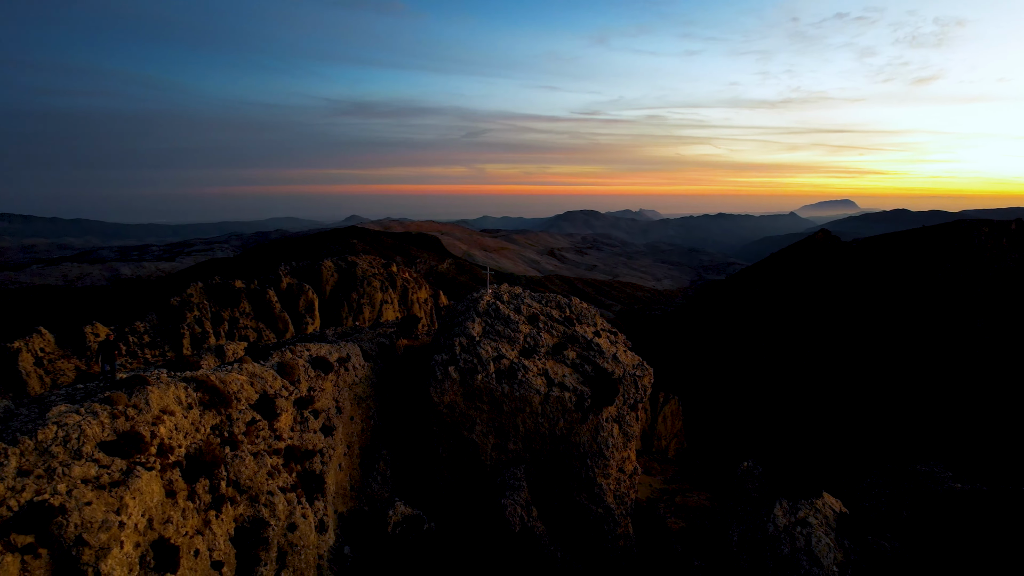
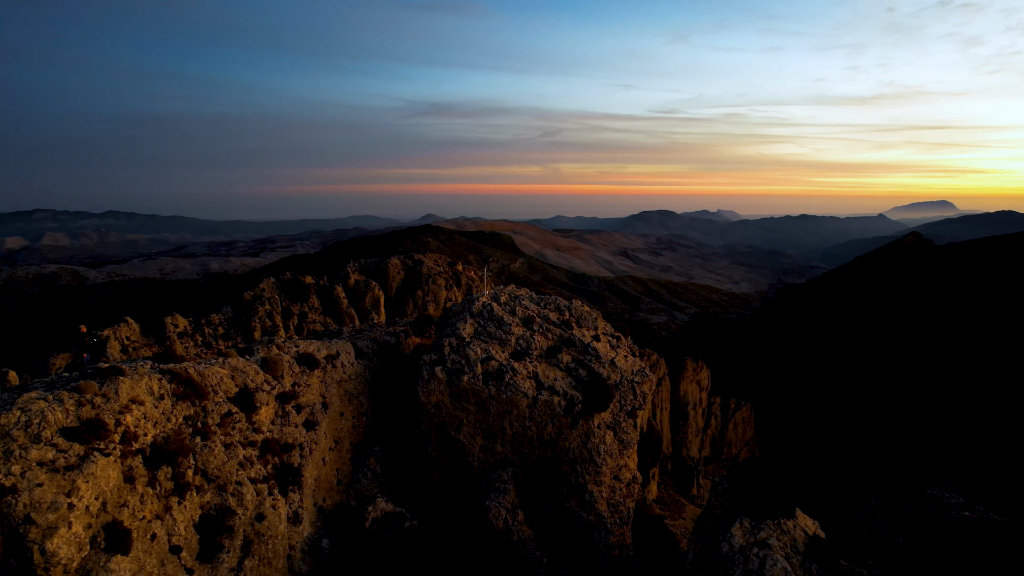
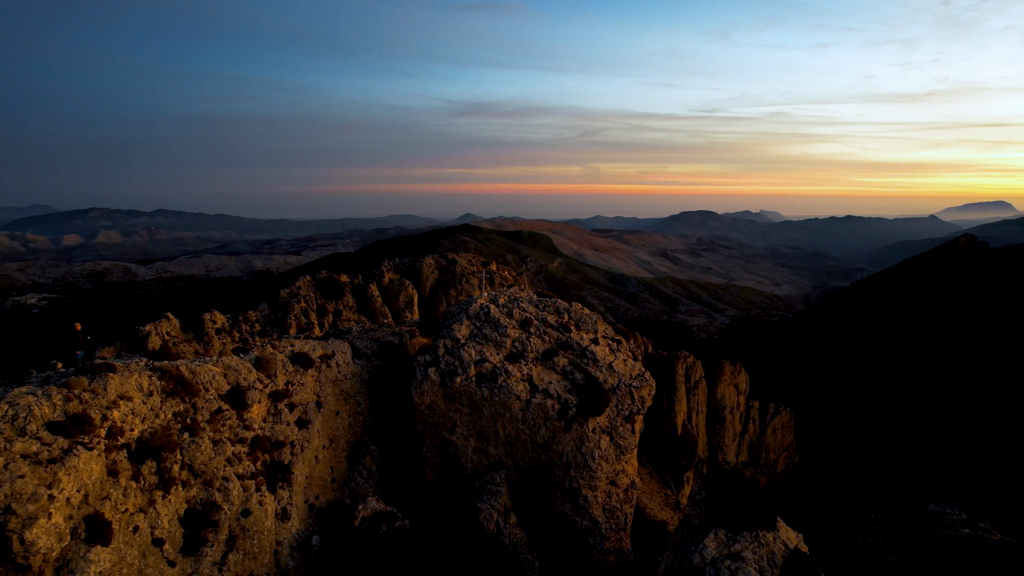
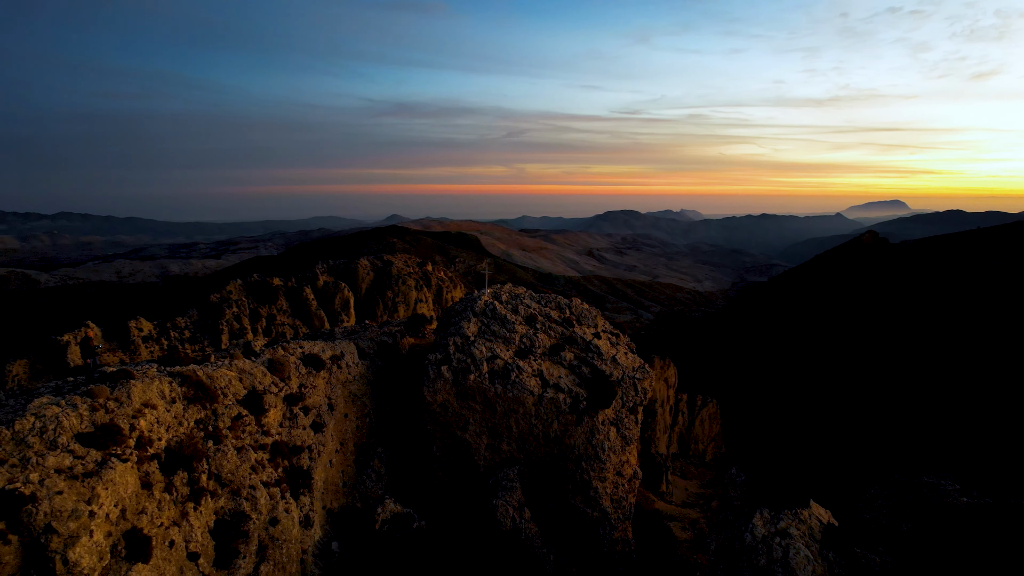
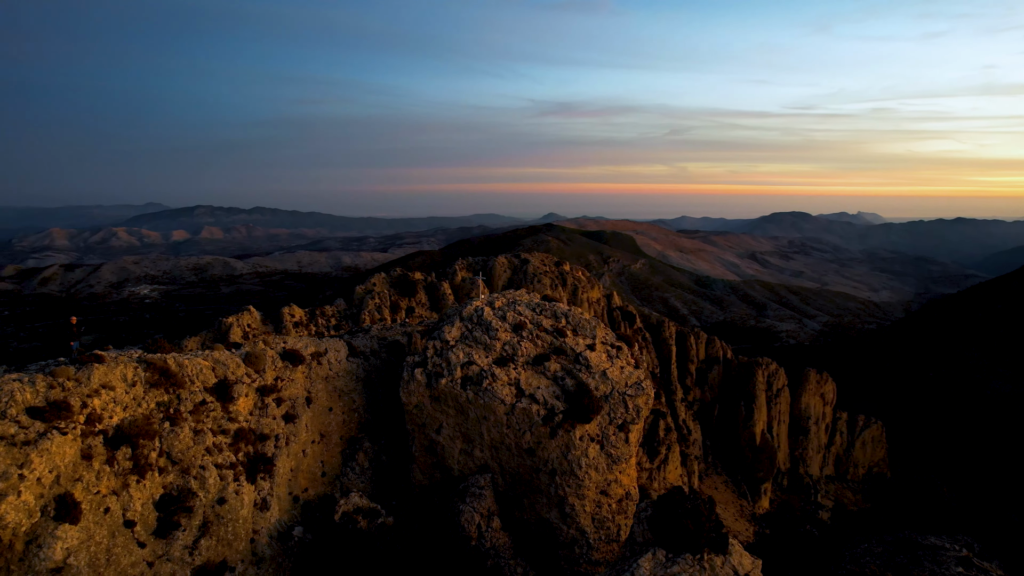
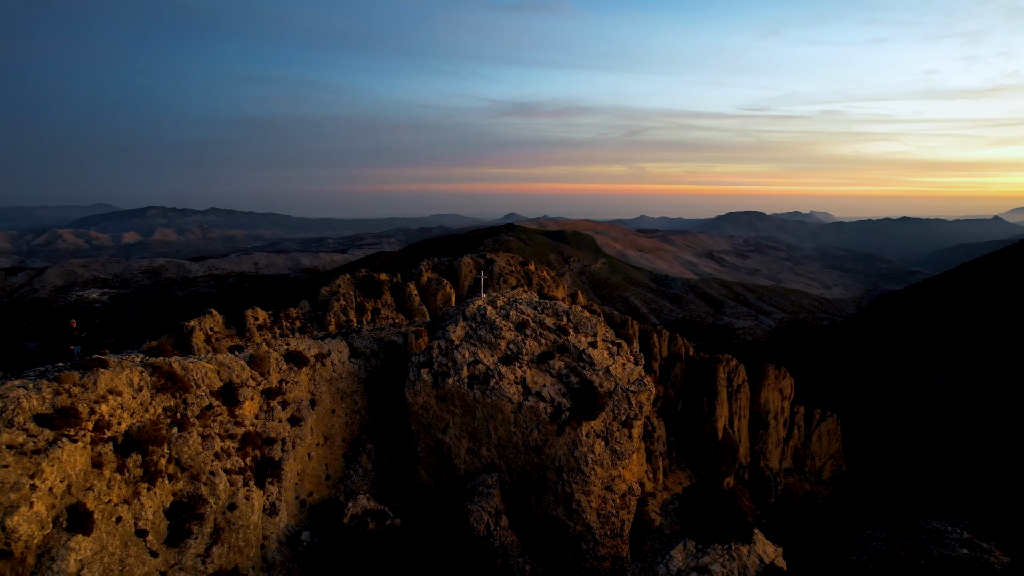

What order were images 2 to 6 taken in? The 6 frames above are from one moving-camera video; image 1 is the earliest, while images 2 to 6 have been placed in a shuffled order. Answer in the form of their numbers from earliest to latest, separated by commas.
4, 2, 3, 6, 5
